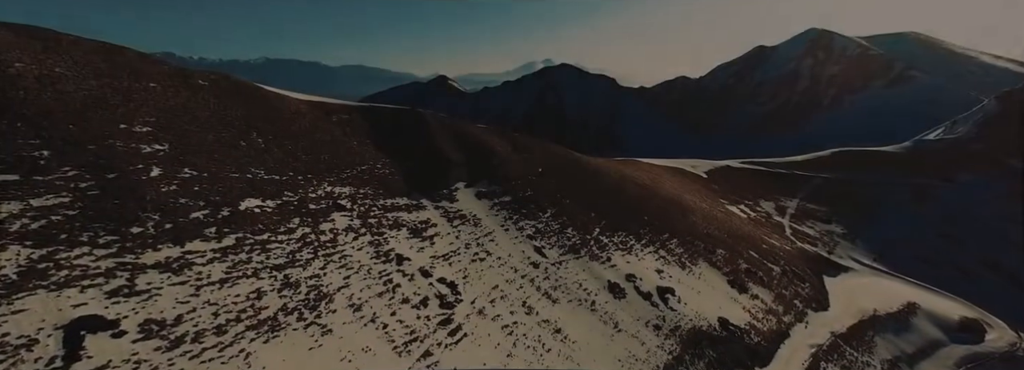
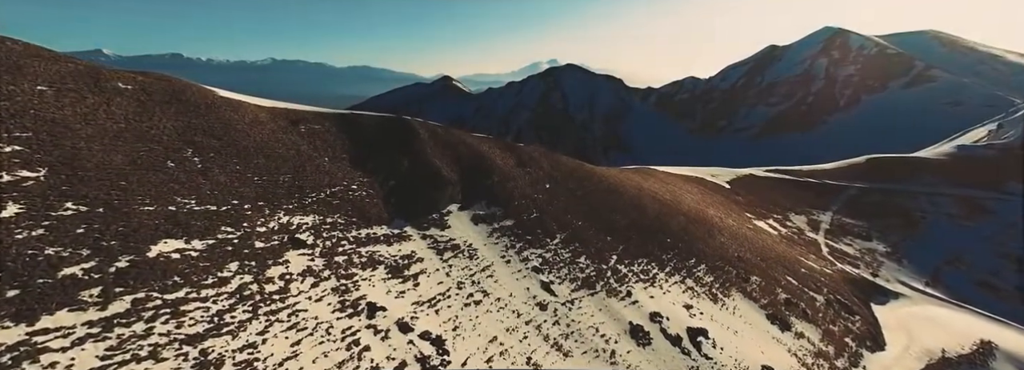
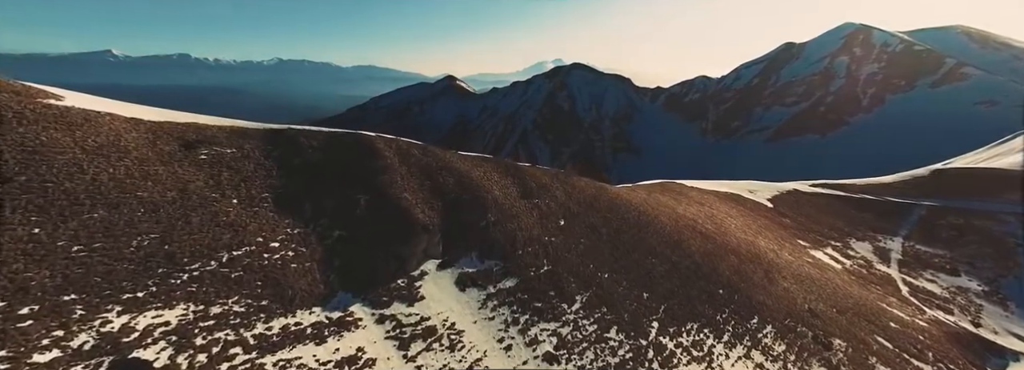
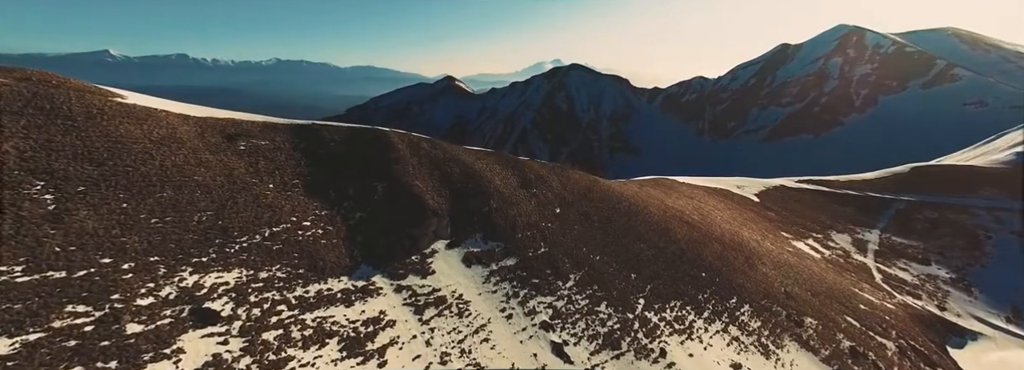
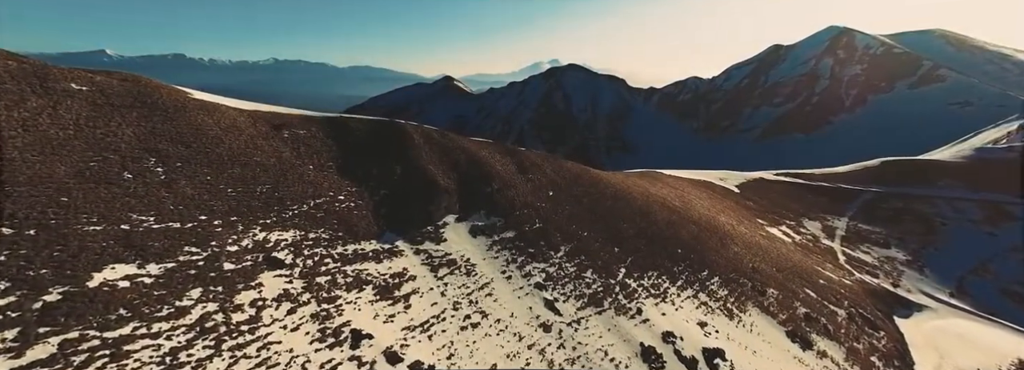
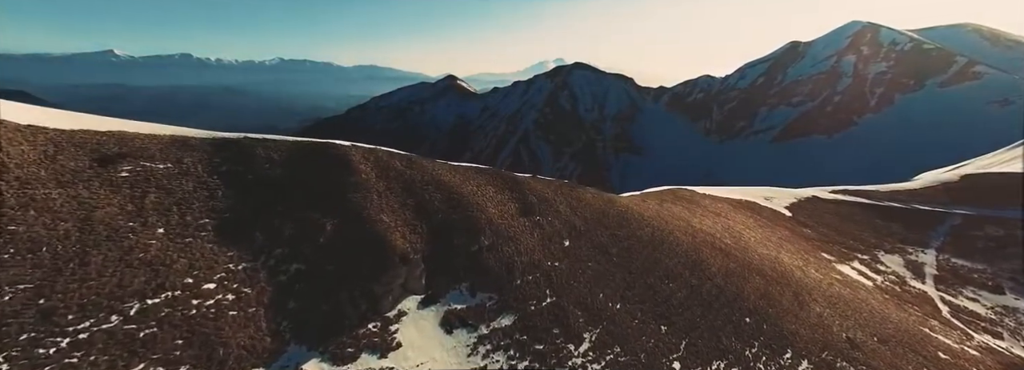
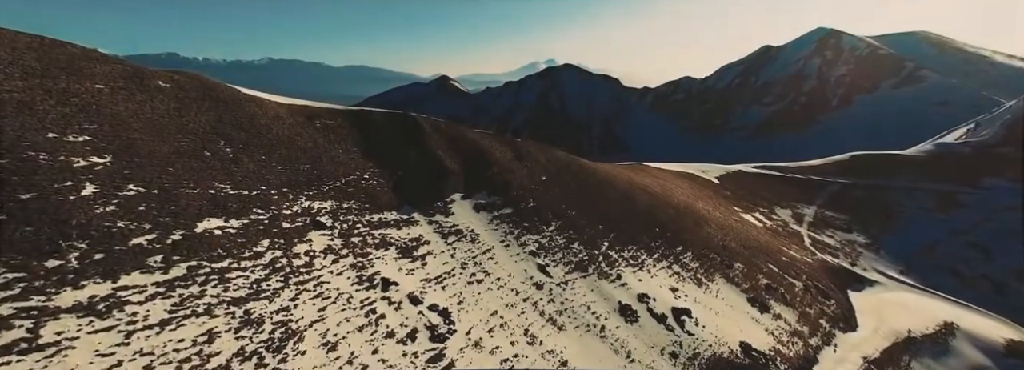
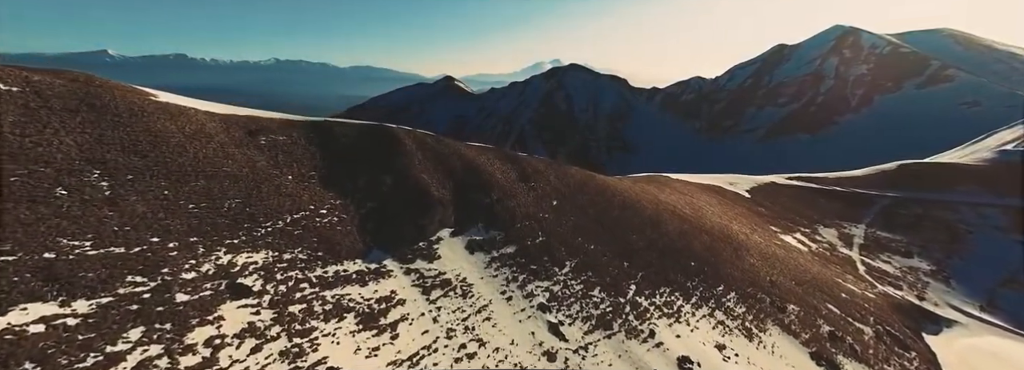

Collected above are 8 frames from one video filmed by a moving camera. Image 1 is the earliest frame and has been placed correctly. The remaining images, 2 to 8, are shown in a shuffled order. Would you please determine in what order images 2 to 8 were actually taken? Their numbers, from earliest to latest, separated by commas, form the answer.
7, 2, 5, 8, 4, 3, 6
